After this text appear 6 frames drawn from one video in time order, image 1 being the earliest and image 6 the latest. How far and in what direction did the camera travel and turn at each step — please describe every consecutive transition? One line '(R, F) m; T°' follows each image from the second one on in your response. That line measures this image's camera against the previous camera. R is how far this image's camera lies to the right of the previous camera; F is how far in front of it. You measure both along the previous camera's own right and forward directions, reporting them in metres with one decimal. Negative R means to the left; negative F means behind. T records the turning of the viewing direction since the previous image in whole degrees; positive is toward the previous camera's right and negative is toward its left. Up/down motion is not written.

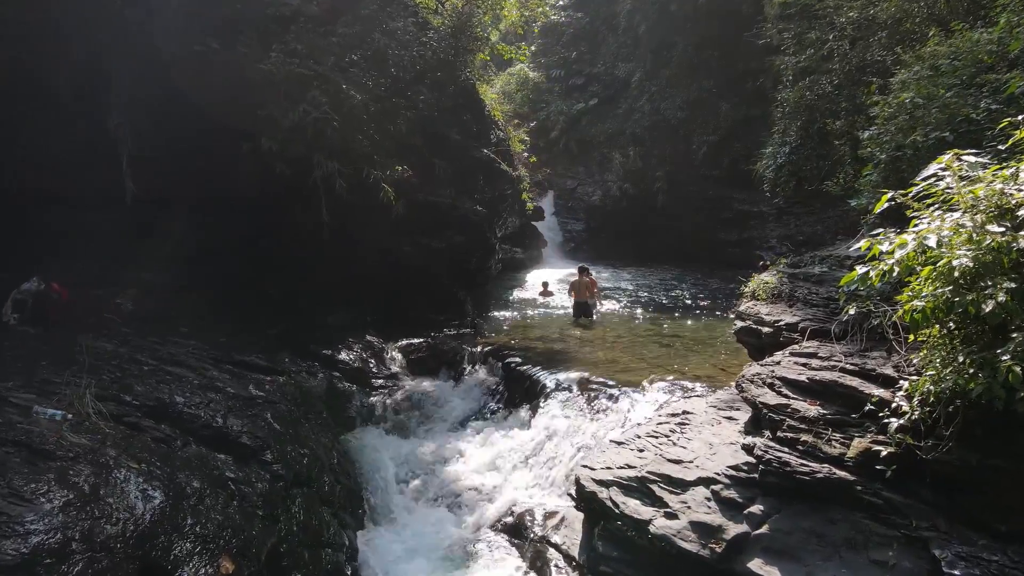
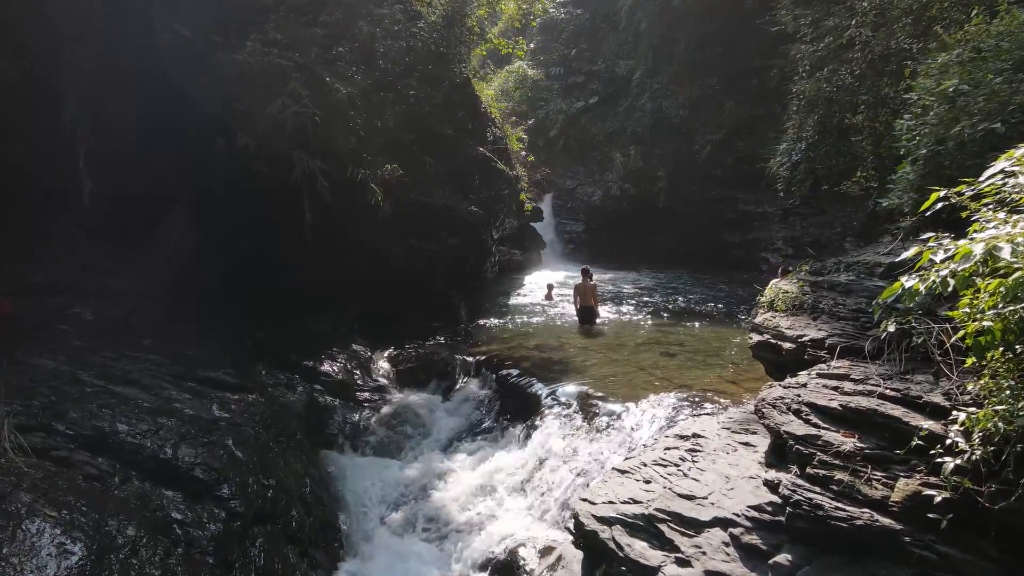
(+0.1, +0.6) m; 0°
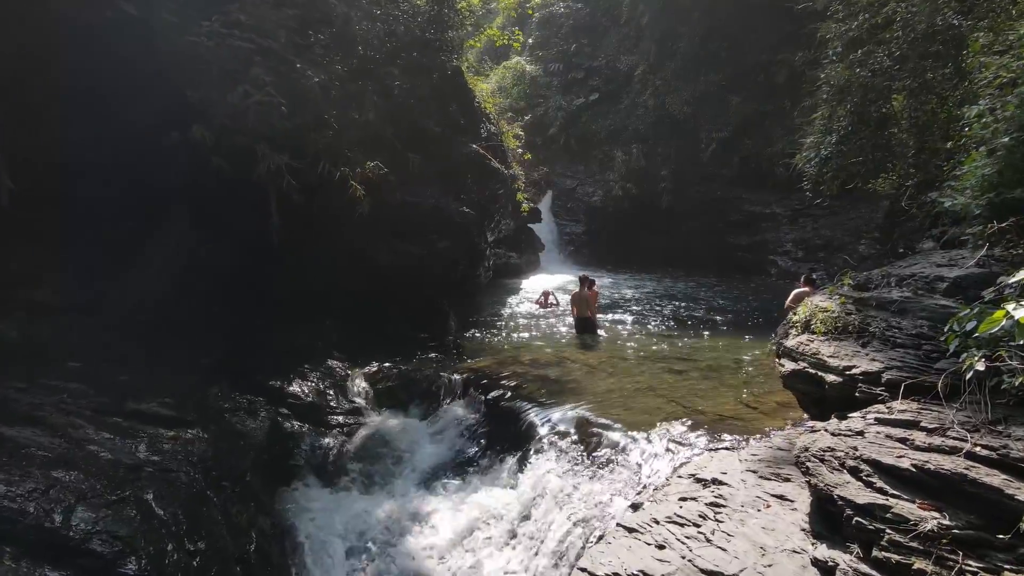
(+0.1, +0.9) m; 0°
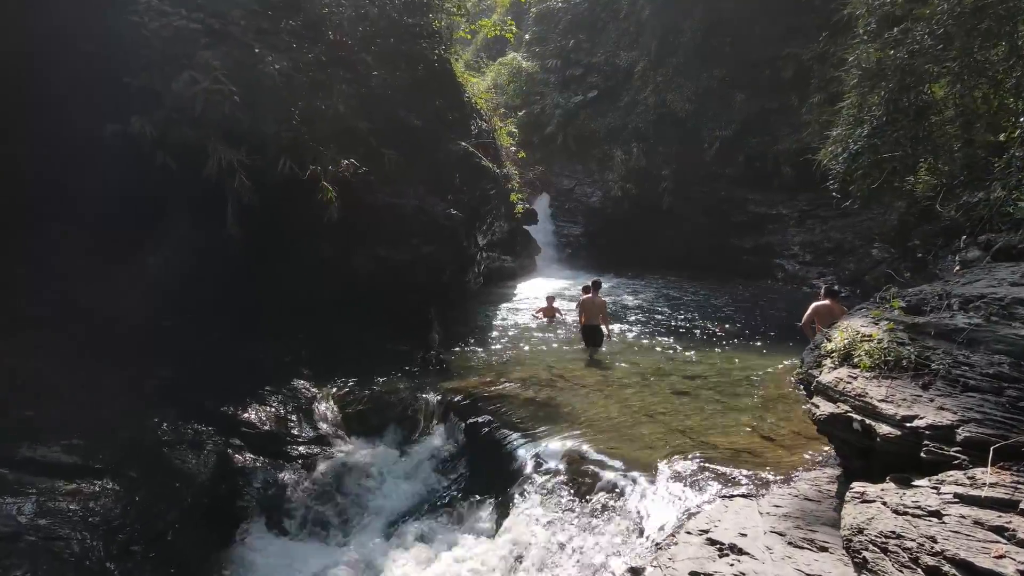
(+0.2, +0.9) m; 0°
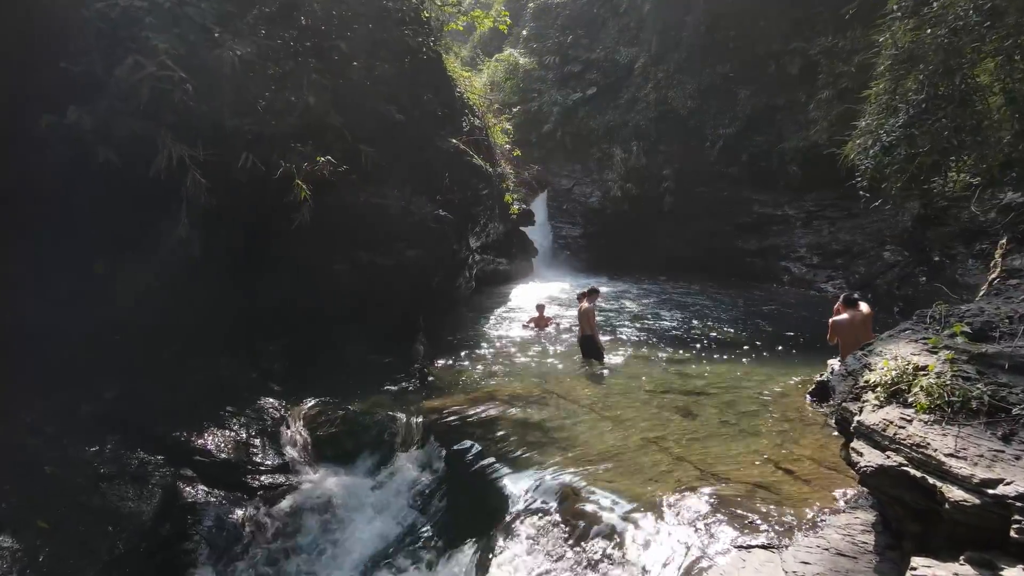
(+0.1, +0.7) m; 0°
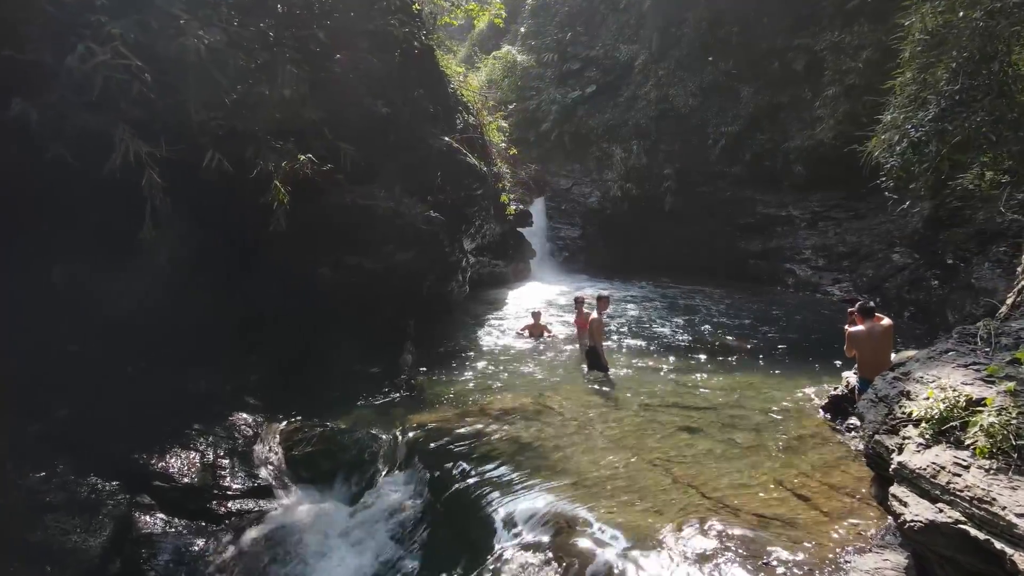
(+0.1, +0.5) m; 0°
